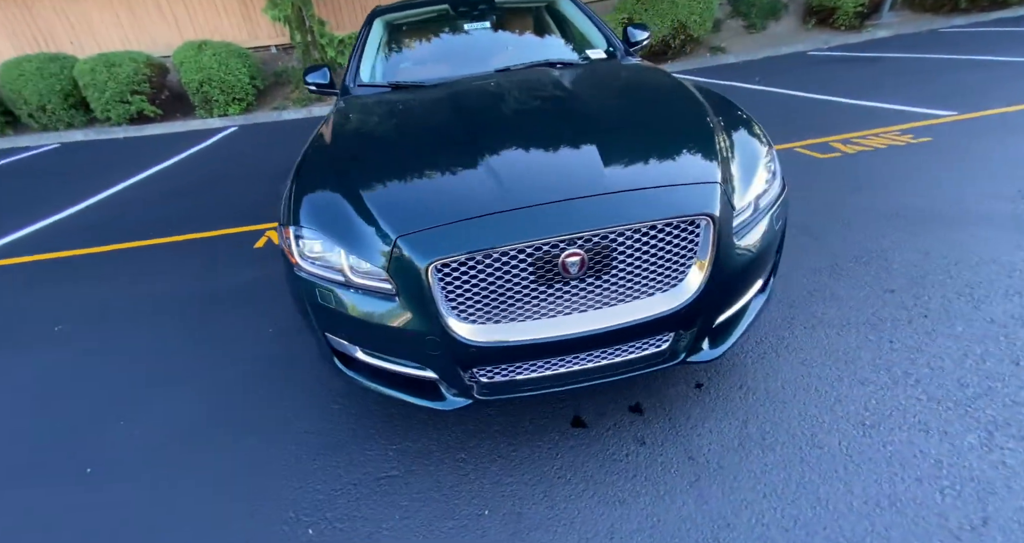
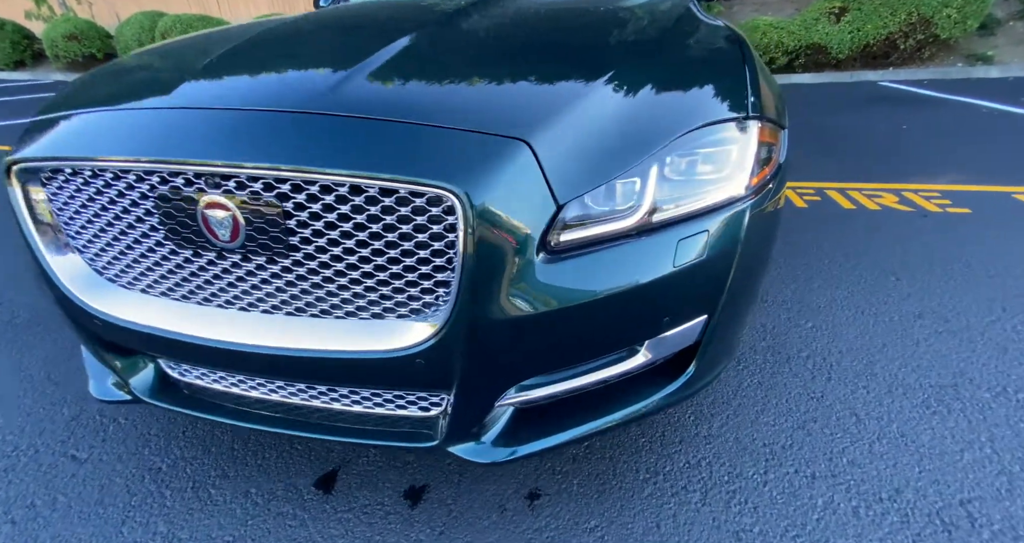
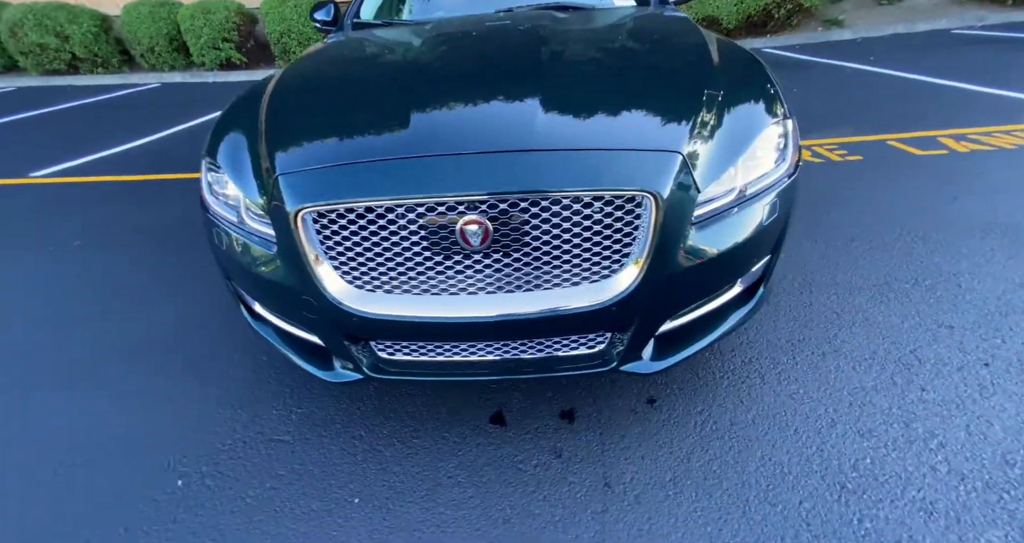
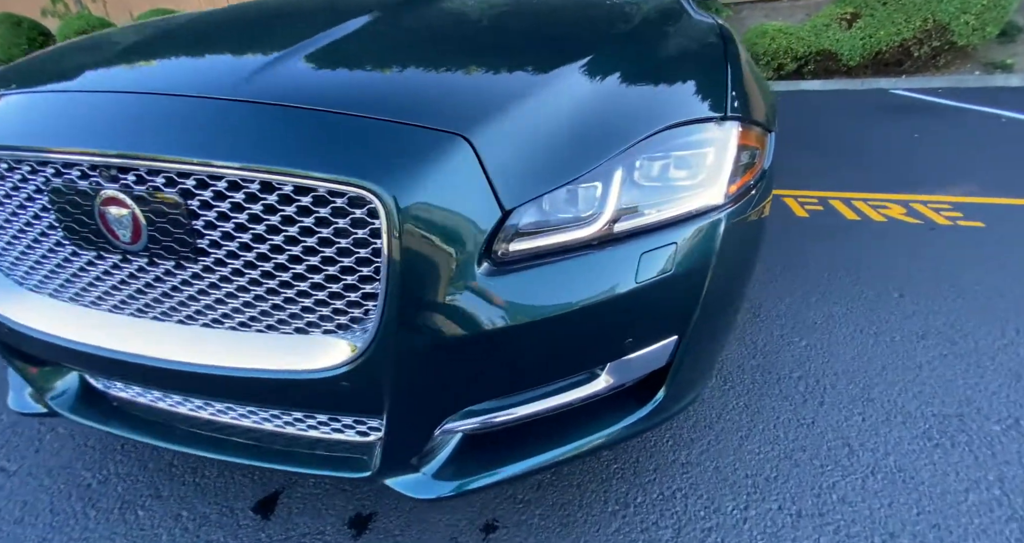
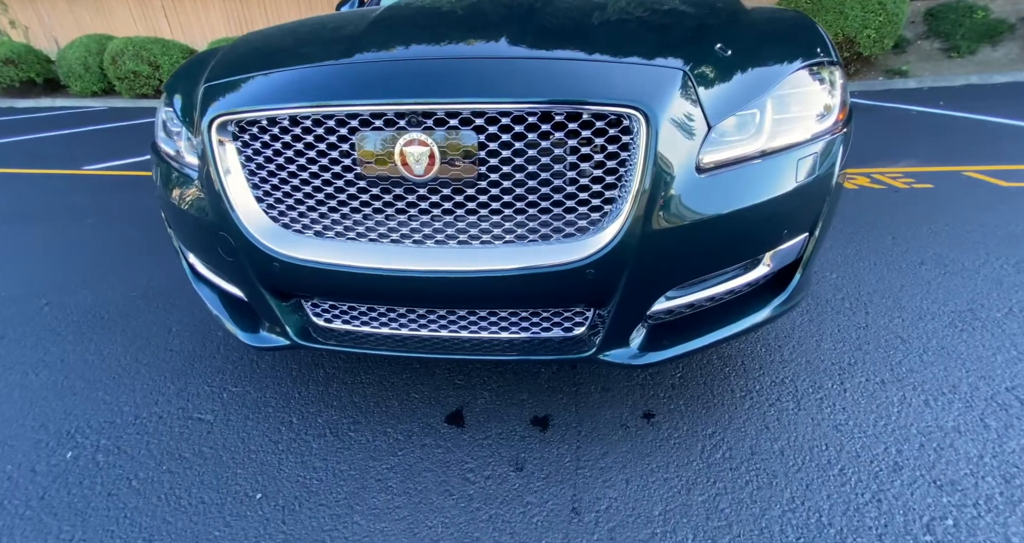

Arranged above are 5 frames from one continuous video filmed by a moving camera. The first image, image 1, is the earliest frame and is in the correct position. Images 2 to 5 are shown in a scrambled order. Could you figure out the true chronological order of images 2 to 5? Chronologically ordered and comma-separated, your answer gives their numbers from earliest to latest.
3, 5, 2, 4
